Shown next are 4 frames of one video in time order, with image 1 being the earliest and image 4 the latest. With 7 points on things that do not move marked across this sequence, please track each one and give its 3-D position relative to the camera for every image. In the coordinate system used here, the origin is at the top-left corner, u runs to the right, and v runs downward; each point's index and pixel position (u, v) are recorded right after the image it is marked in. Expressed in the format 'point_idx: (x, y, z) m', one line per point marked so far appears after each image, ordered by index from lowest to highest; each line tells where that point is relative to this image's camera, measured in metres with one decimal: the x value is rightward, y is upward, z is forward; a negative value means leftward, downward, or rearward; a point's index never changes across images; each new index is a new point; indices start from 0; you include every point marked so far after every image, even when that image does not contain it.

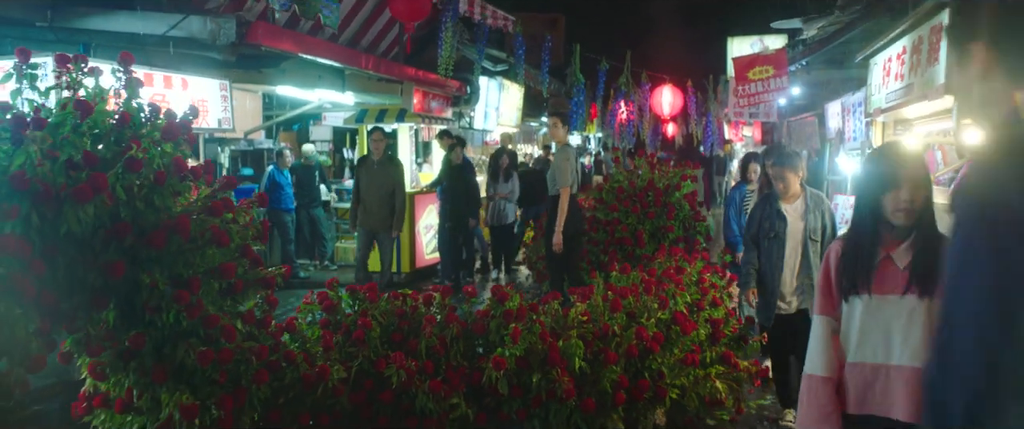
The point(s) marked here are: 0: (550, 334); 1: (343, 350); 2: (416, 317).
0: (+0.2, -0.6, +3.8) m
1: (-0.8, -0.6, +3.7) m
2: (-0.5, -0.5, +3.9) m
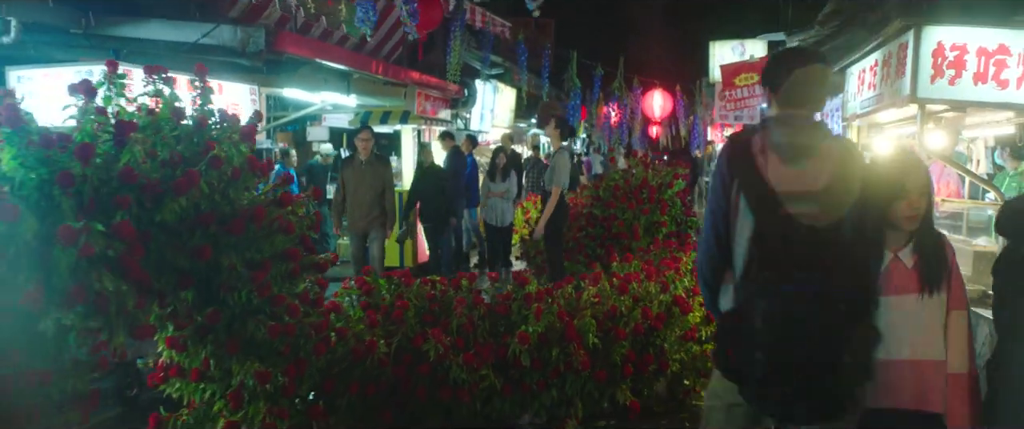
0: (+0.3, -0.5, +4.3) m
1: (-0.7, -0.6, +4.1) m
2: (-0.4, -0.5, +4.3) m
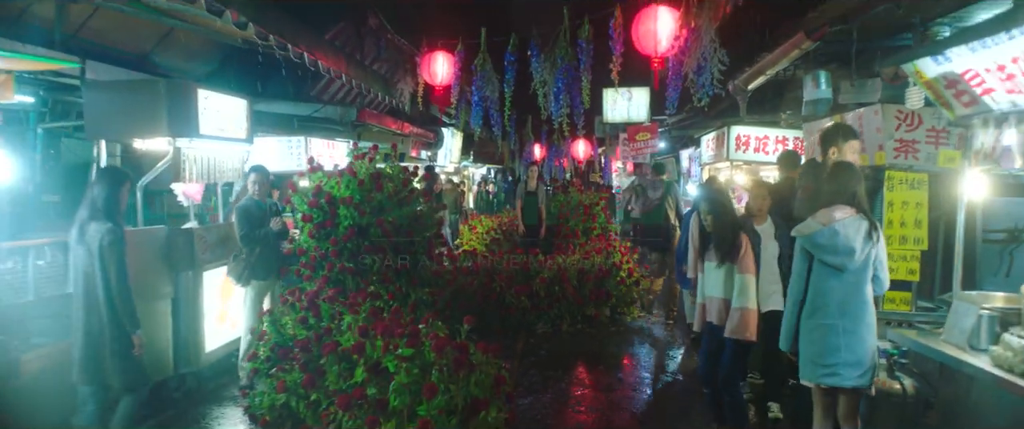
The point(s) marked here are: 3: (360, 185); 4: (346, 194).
0: (+0.5, -0.6, +8.3) m
1: (-0.4, -0.6, +7.9) m
2: (-0.2, -0.5, +8.2) m
3: (-1.3, +0.2, +6.6) m
4: (-1.4, +0.2, +6.5) m
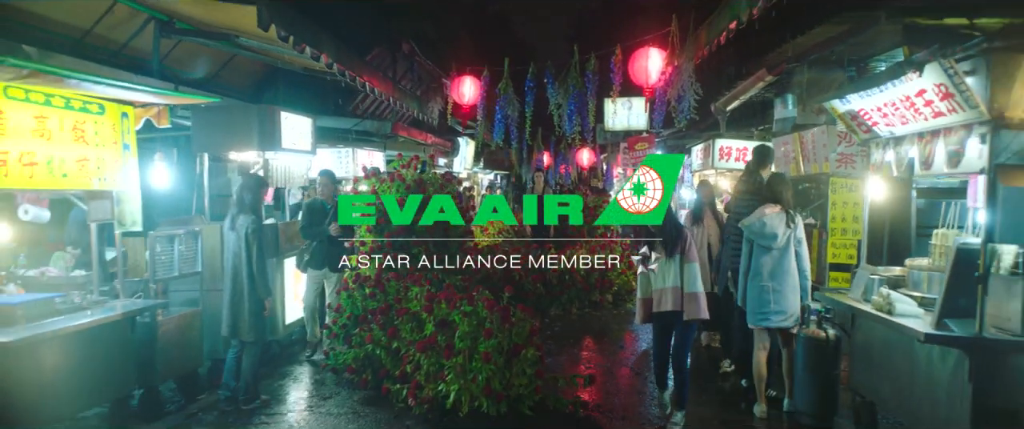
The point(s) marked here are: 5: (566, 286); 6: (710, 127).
0: (+0.7, -0.6, +9.7) m
1: (-0.2, -0.6, +9.4) m
2: (0.0, -0.5, +9.6) m
3: (-1.1, +0.3, +8.0) m
4: (-1.1, +0.2, +7.9) m
5: (+0.7, -0.9, +9.6) m
6: (+2.9, +1.3, +11.6) m
